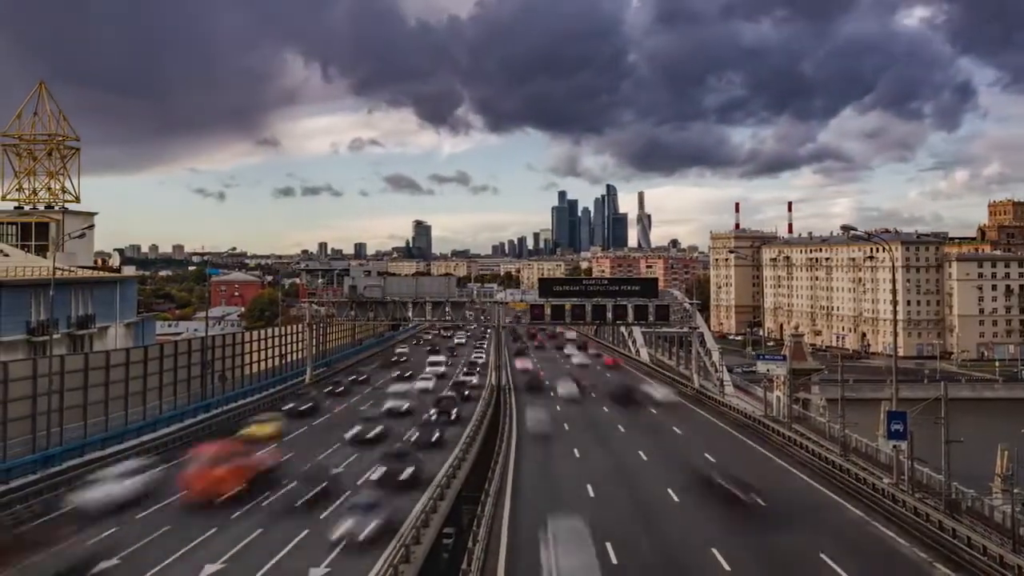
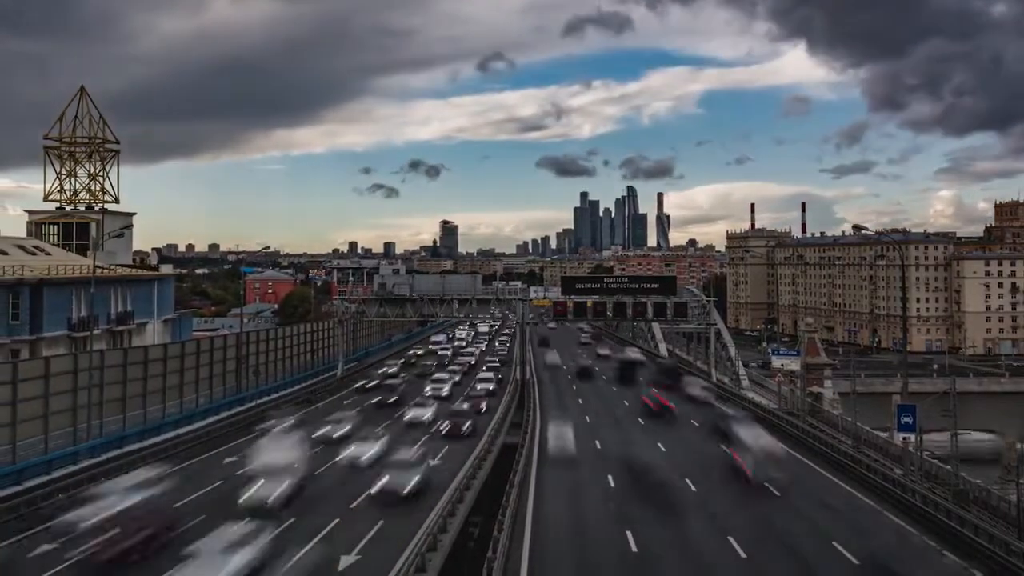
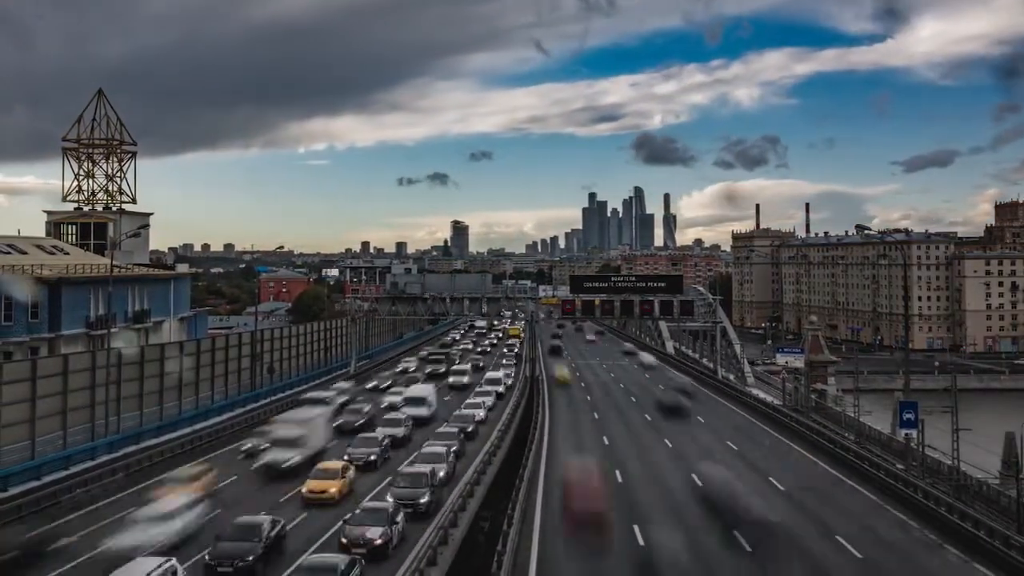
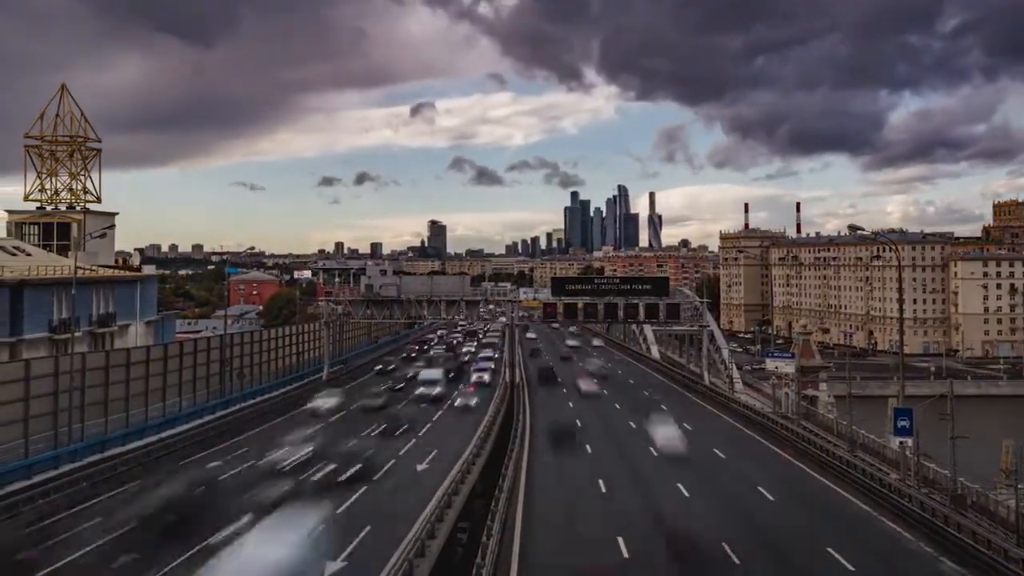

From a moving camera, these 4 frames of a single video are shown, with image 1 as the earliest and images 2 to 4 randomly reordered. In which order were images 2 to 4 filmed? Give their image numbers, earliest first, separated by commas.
4, 2, 3
